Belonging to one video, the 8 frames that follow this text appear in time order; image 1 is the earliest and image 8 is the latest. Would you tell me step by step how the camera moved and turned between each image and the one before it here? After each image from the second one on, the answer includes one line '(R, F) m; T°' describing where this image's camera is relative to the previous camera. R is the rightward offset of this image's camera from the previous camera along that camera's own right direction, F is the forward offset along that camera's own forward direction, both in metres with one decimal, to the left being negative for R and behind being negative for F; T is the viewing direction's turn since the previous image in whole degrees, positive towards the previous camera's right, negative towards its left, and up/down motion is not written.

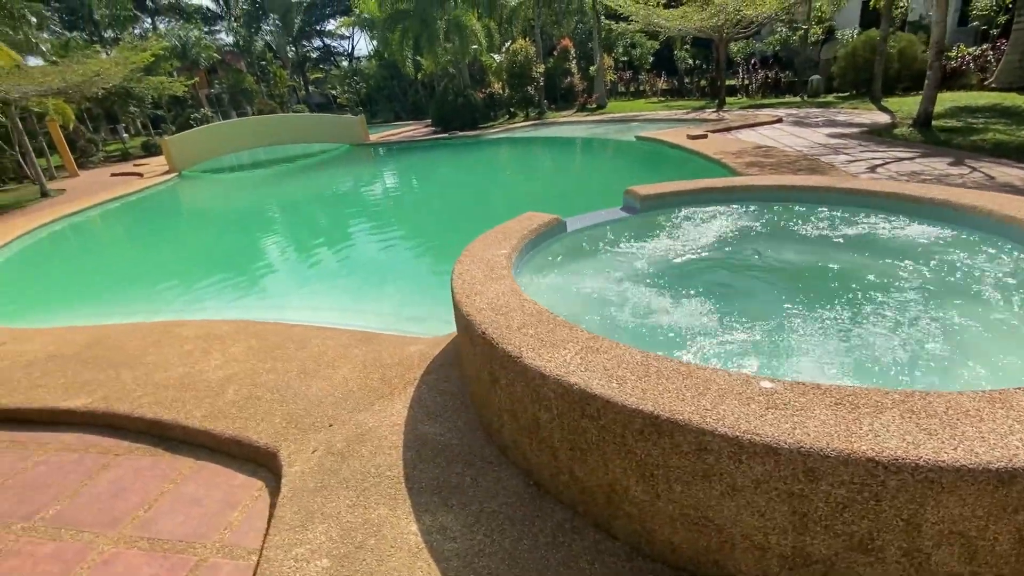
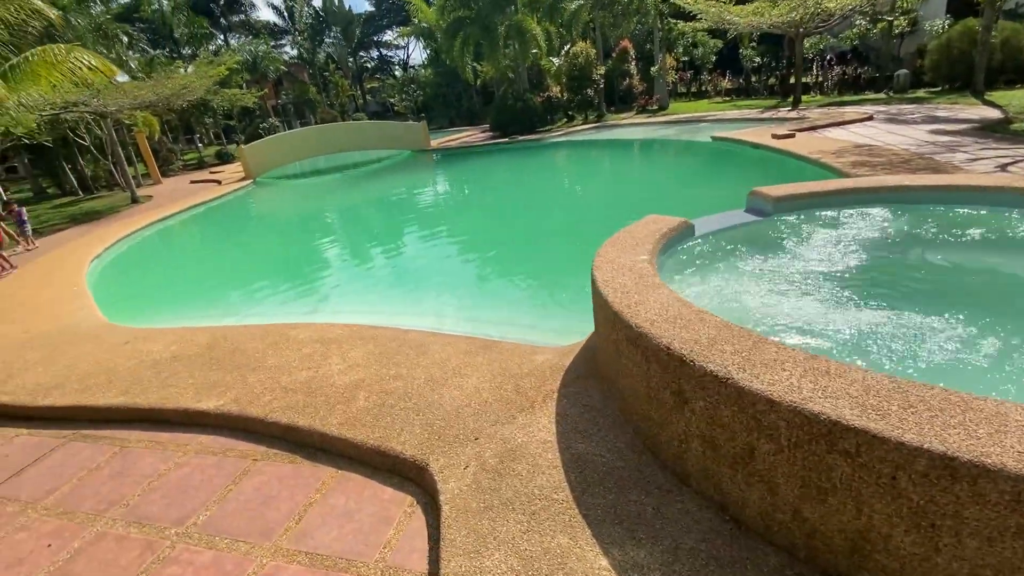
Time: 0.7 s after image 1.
(-0.5, +0.2) m; -5°
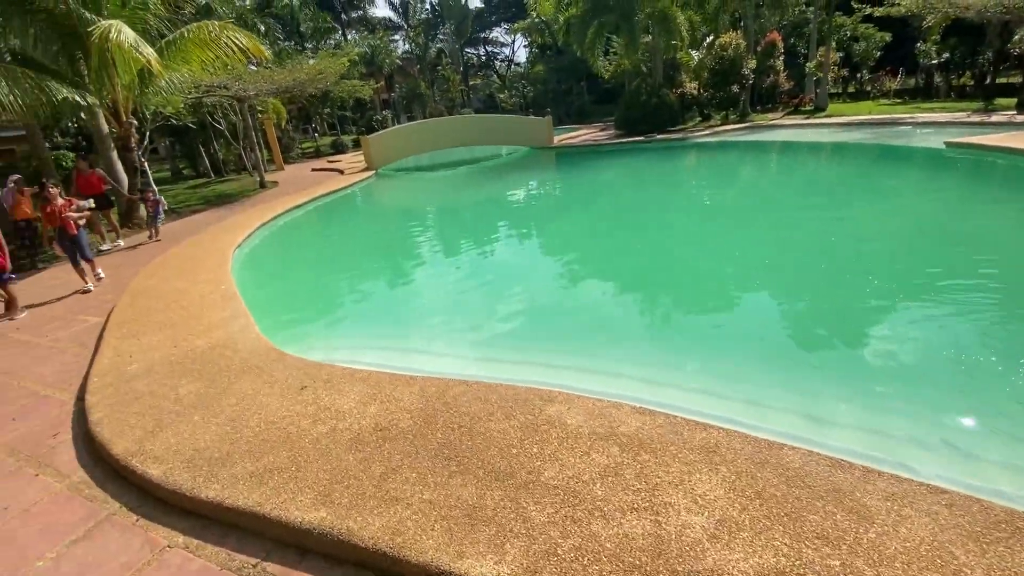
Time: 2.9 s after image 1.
(-1.6, +1.4) m; -9°
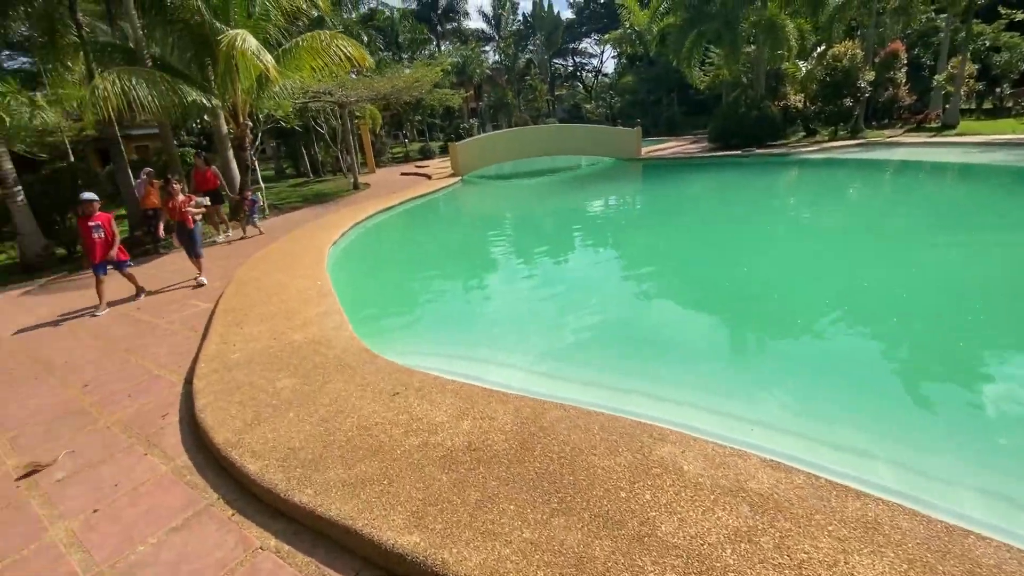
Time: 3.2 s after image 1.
(-0.2, +0.2) m; -8°
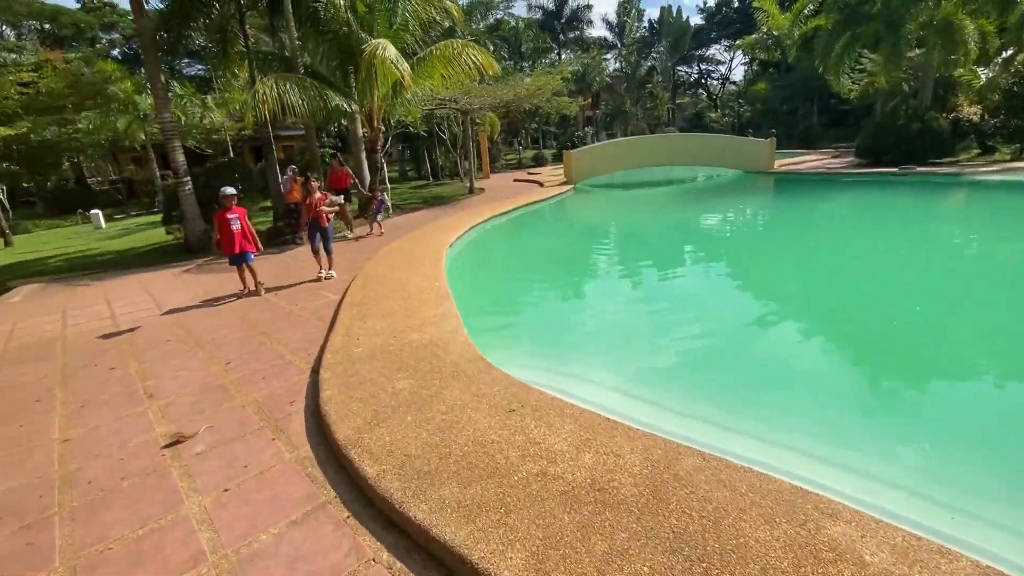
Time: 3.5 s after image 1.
(-0.2, +0.2) m; -11°
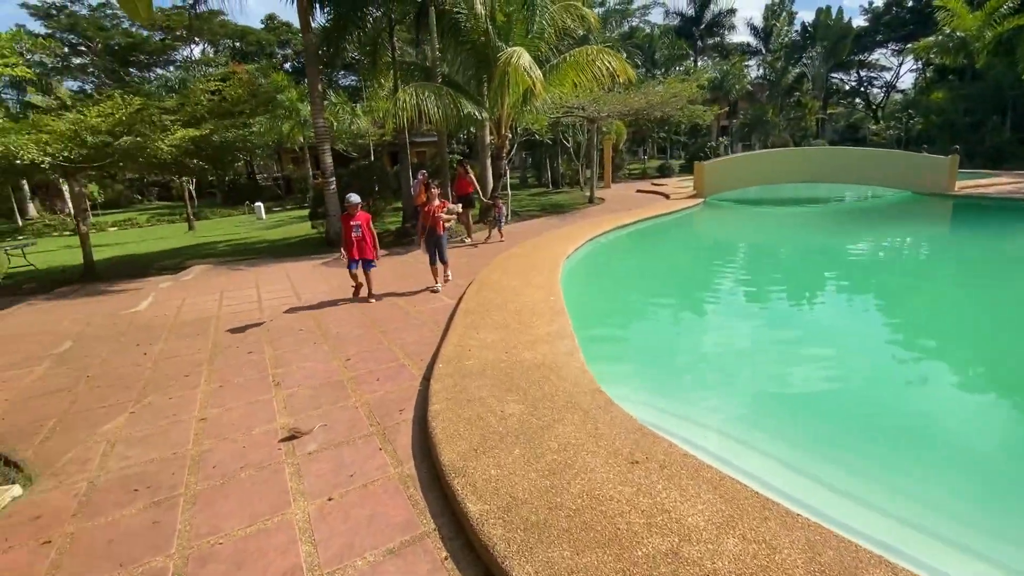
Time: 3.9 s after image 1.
(-0.1, +0.3) m; -13°
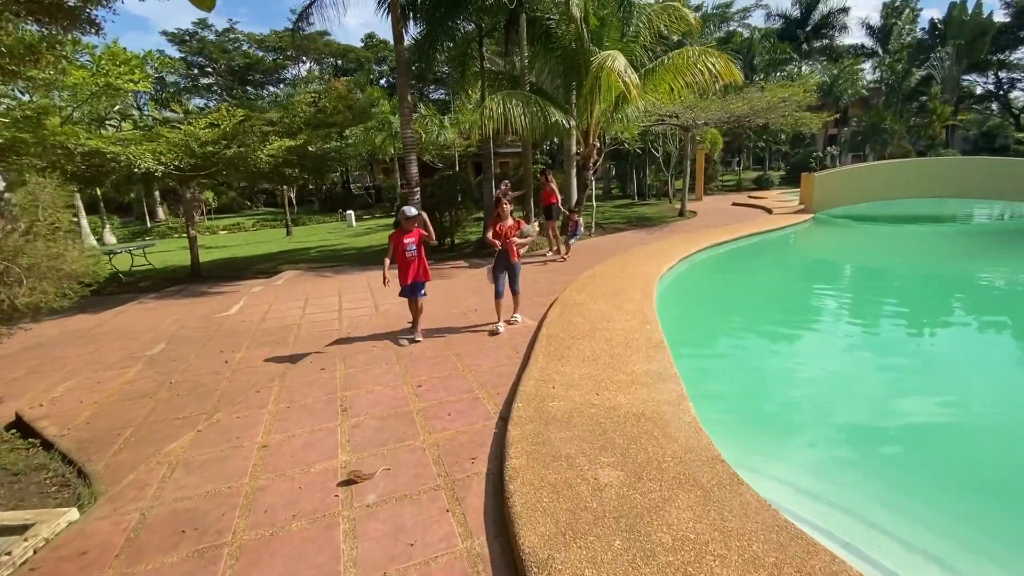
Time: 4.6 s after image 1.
(-0.1, +0.5) m; -9°
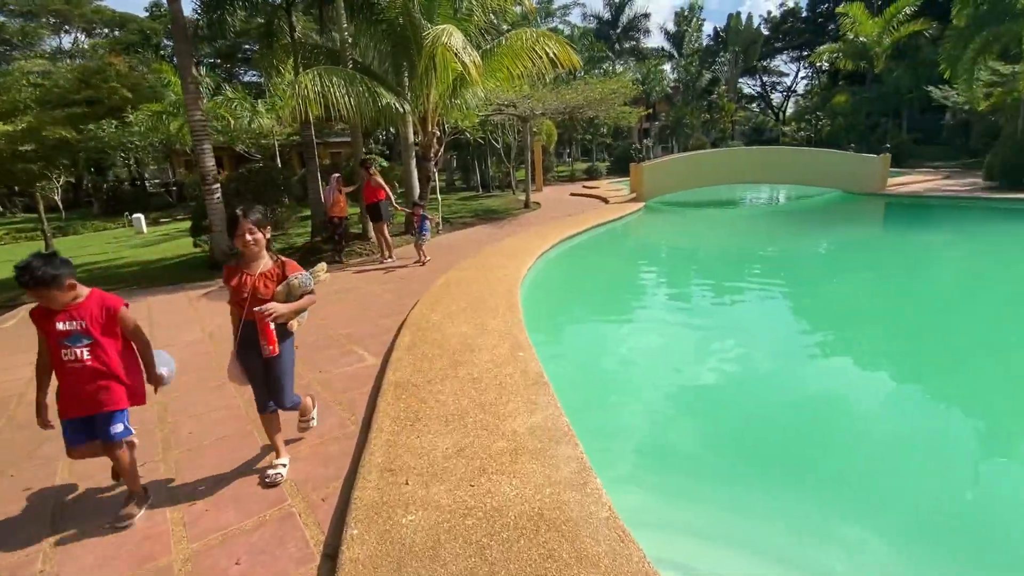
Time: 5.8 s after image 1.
(+0.2, +1.2) m; +17°
